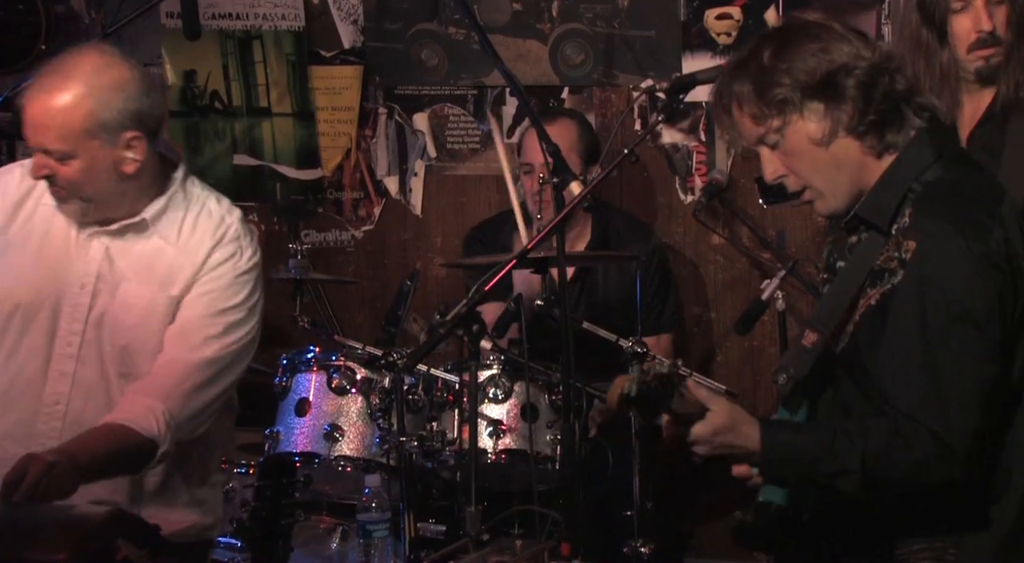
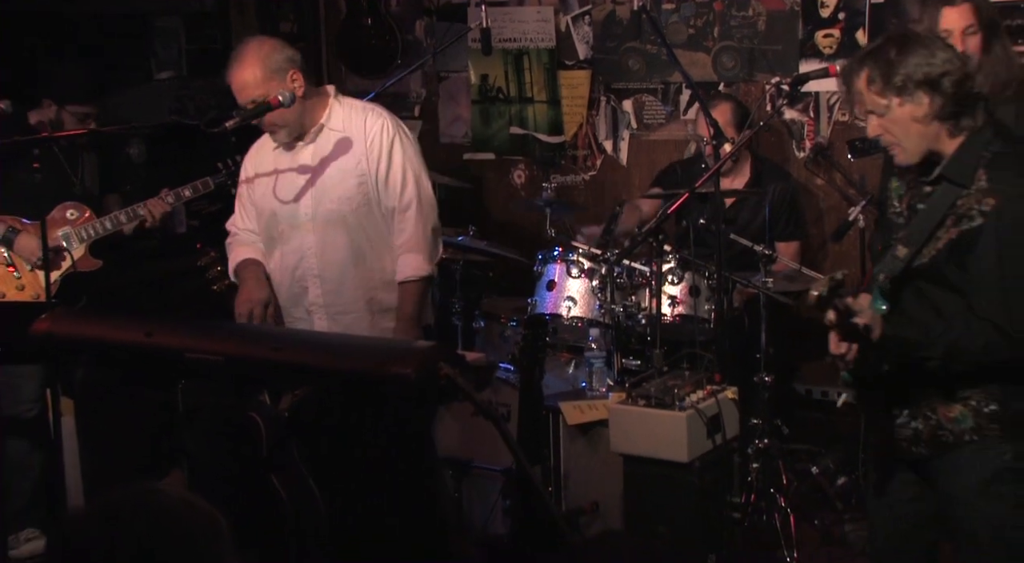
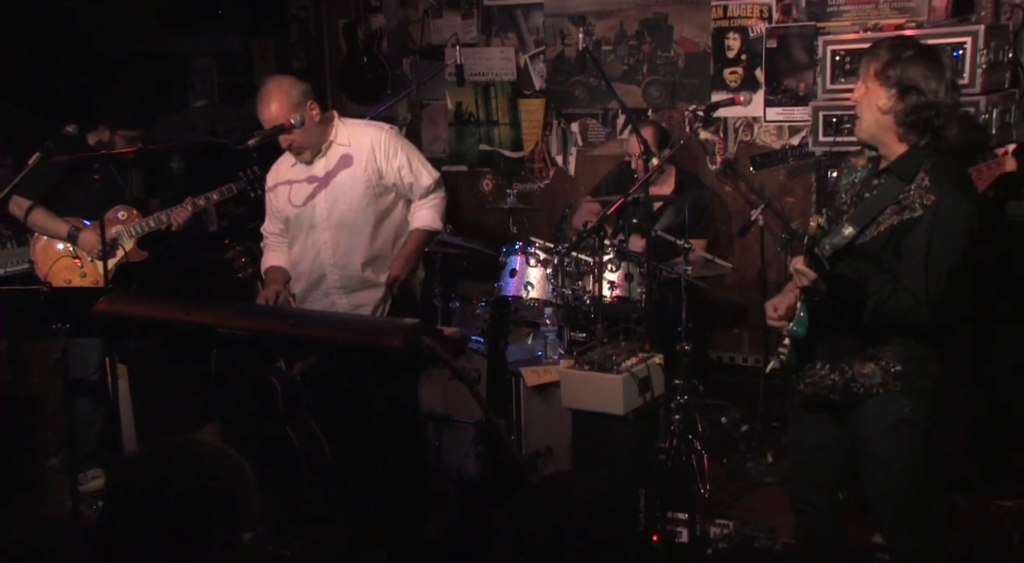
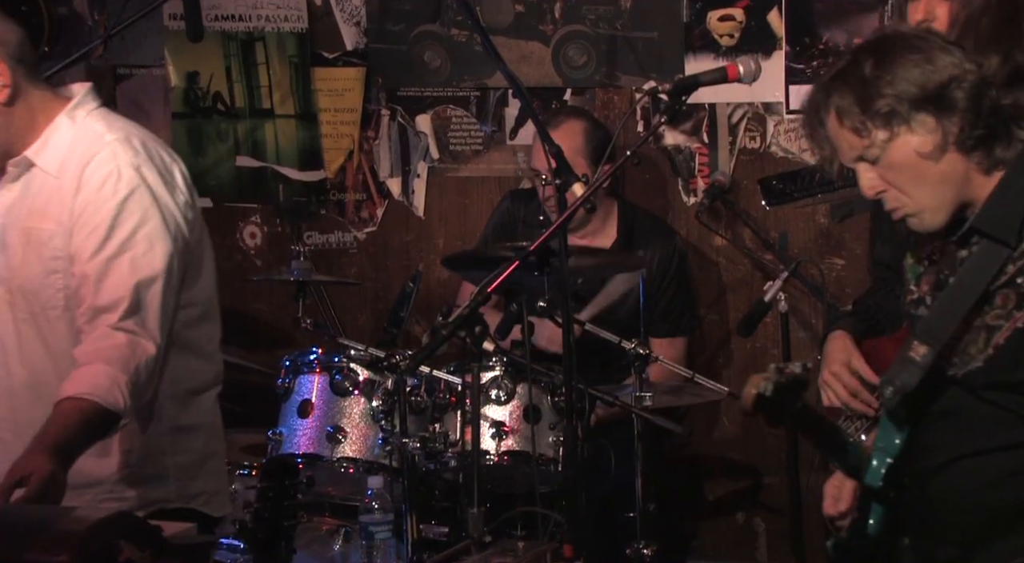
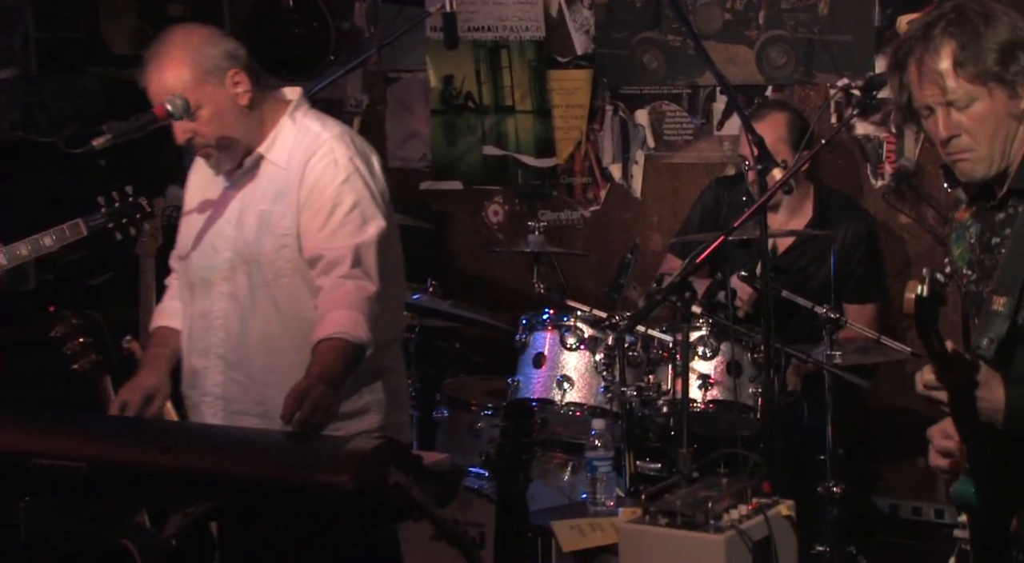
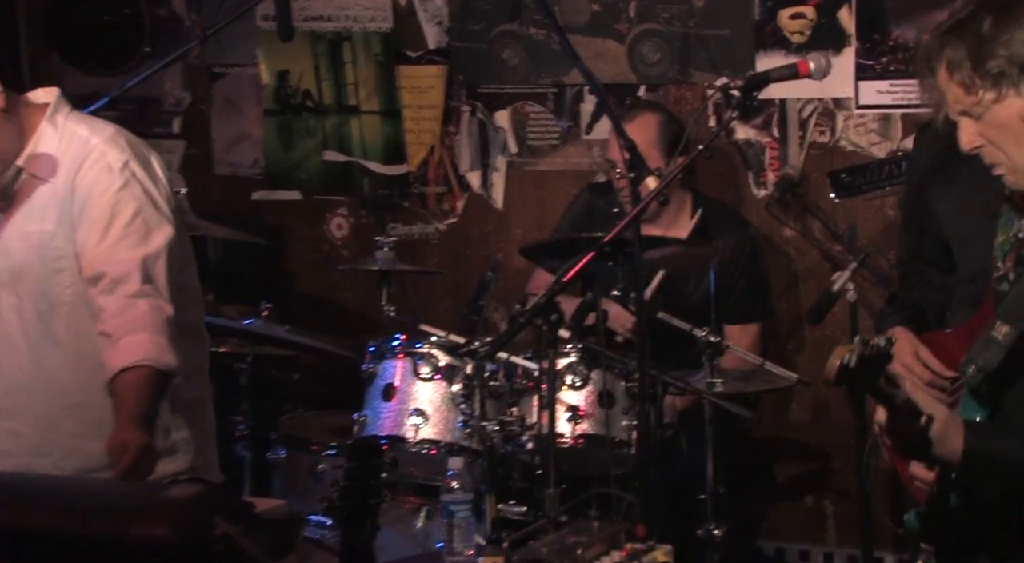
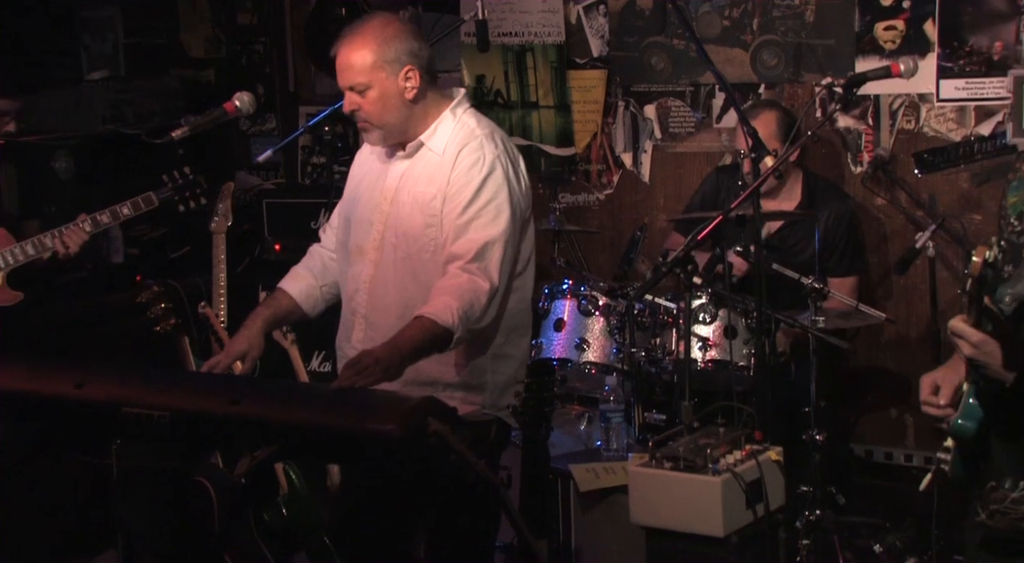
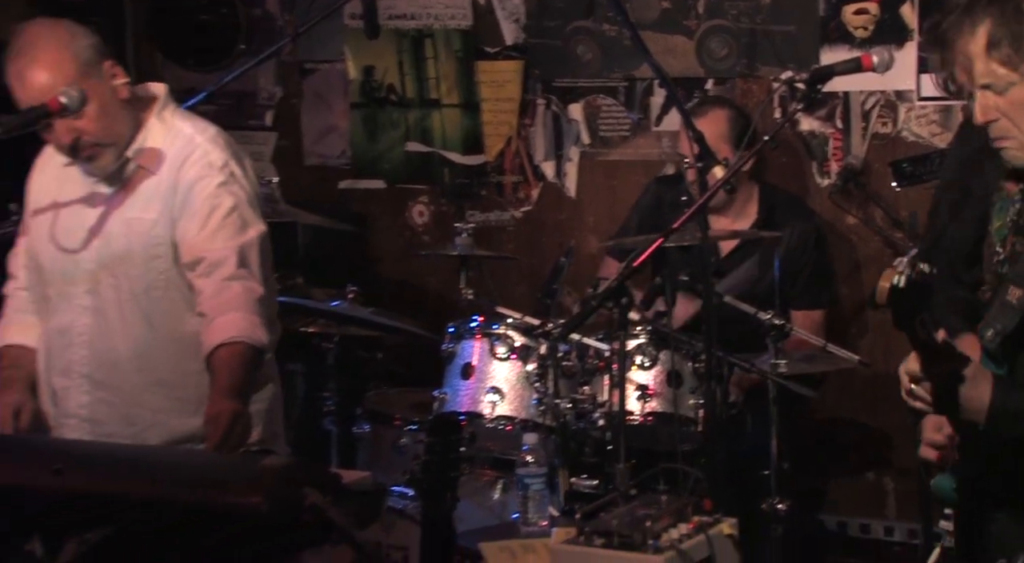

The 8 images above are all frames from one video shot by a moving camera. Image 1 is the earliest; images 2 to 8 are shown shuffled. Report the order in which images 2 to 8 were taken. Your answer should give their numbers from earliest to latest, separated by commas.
4, 6, 8, 5, 7, 2, 3
